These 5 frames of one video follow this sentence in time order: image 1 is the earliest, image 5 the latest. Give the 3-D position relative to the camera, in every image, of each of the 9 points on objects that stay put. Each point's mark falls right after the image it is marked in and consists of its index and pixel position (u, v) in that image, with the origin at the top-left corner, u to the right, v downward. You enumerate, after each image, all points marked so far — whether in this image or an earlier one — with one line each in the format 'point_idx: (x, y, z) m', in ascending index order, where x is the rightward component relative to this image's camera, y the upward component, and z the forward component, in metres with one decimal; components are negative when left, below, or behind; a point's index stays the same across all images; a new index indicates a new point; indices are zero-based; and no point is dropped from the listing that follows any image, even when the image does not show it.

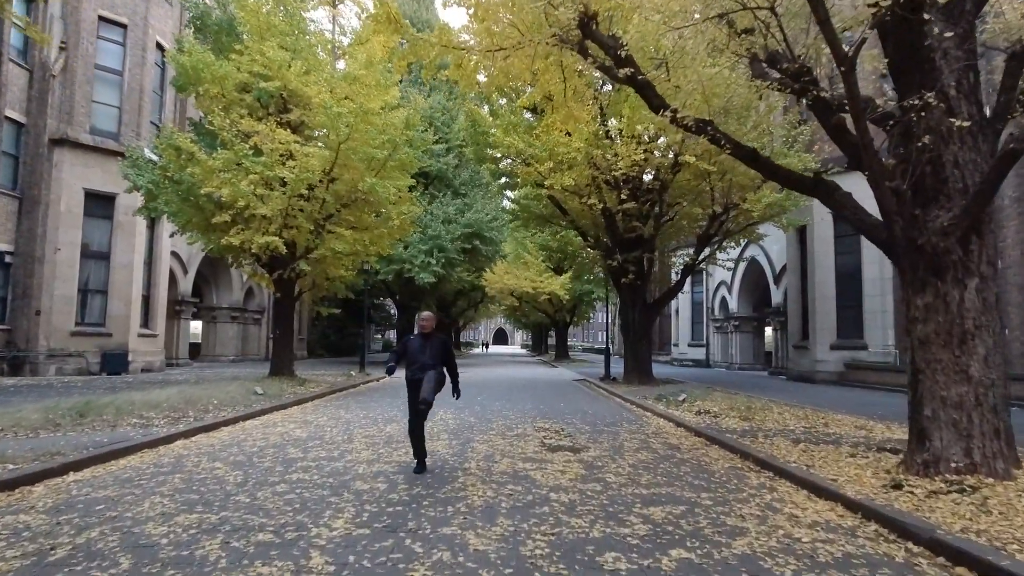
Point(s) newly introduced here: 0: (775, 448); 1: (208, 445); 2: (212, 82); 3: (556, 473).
0: (+3.9, -2.4, +8.9) m
1: (-4.4, -2.3, +8.8) m
2: (-8.3, +5.7, +16.7) m
3: (+0.5, -2.2, +7.3) m
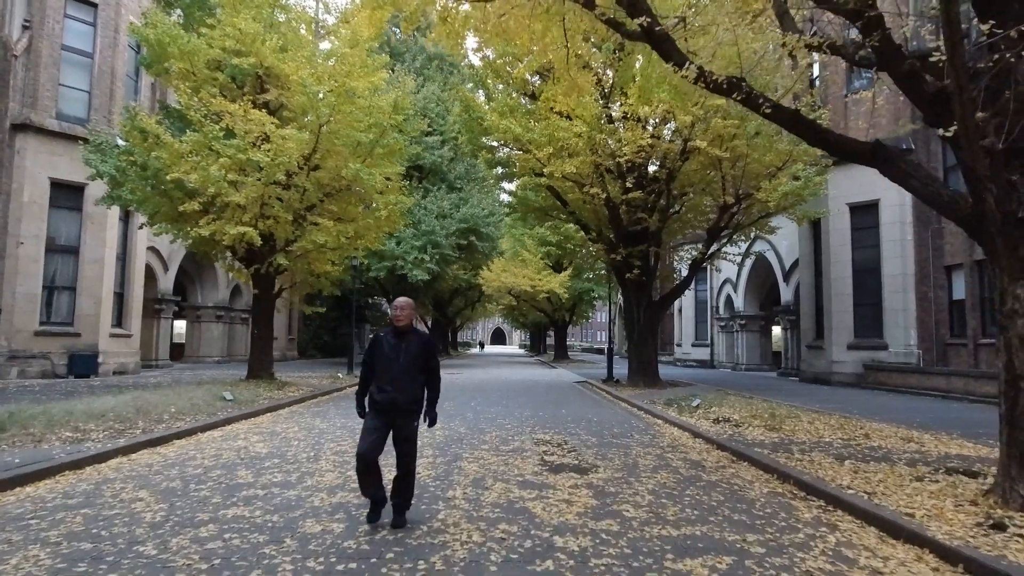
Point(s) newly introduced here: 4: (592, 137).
0: (+3.8, -2.2, +7.6) m
1: (-4.5, -2.2, +7.4) m
2: (-8.4, +5.8, +15.3) m
3: (+0.5, -2.1, +5.9) m
4: (+2.4, +4.5, +18.0) m
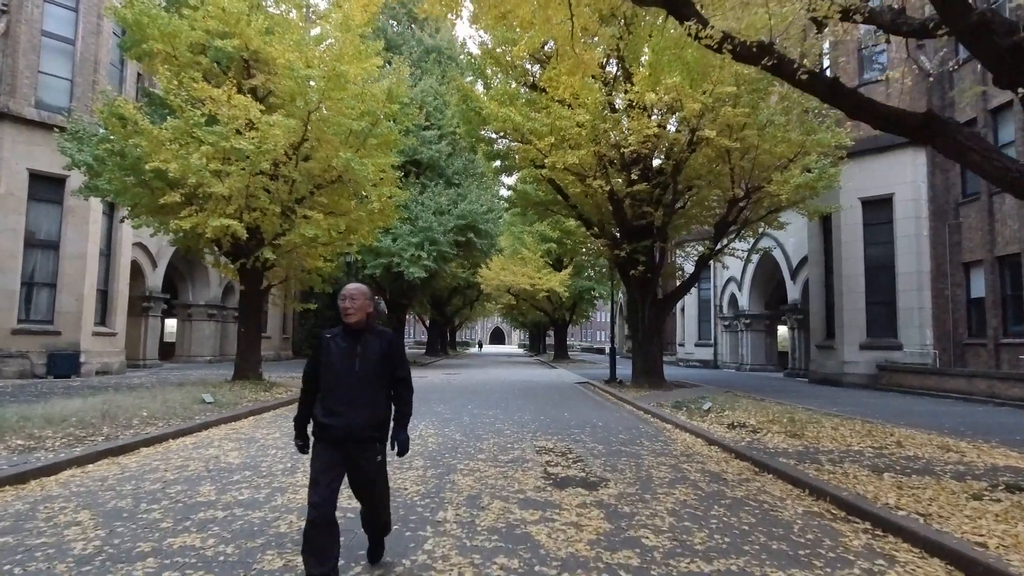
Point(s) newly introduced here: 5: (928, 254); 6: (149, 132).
0: (+3.8, -2.2, +6.7) m
1: (-4.5, -2.1, +6.6) m
2: (-8.4, +5.9, +14.4) m
3: (+0.5, -2.0, +5.0) m
4: (+2.4, +4.6, +17.2) m
5: (+13.5, +1.1, +19.6) m
6: (-8.3, +3.6, +13.9) m
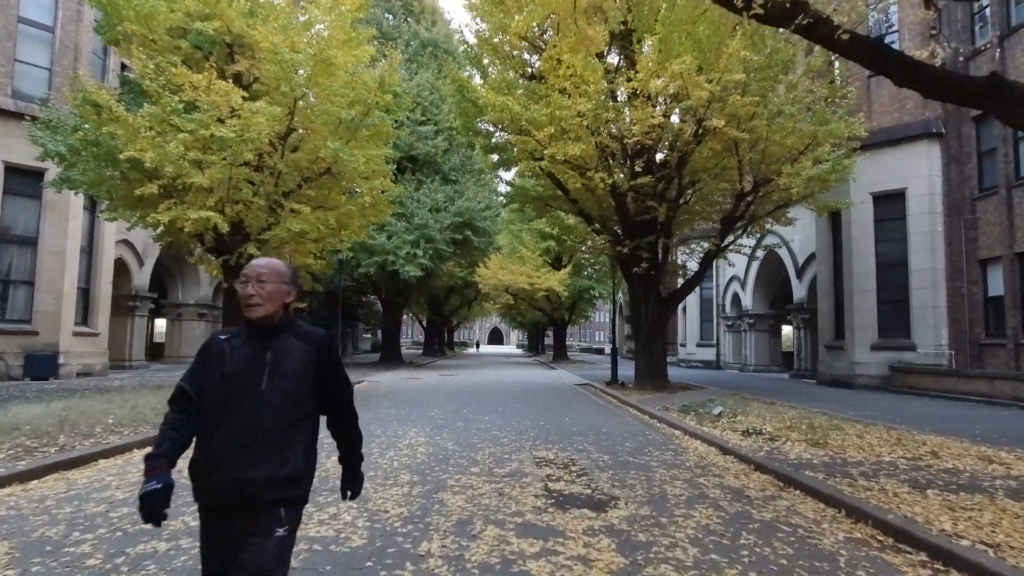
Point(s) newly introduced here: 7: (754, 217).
0: (+3.8, -2.1, +5.9) m
1: (-4.5, -2.0, +5.8) m
2: (-8.4, +6.0, +13.6) m
3: (+0.4, -1.9, +4.2) m
4: (+2.3, +4.6, +16.4) m
5: (+13.4, +1.2, +18.9) m
6: (-8.3, +3.6, +13.0) m
7: (+7.7, +2.3, +19.4) m
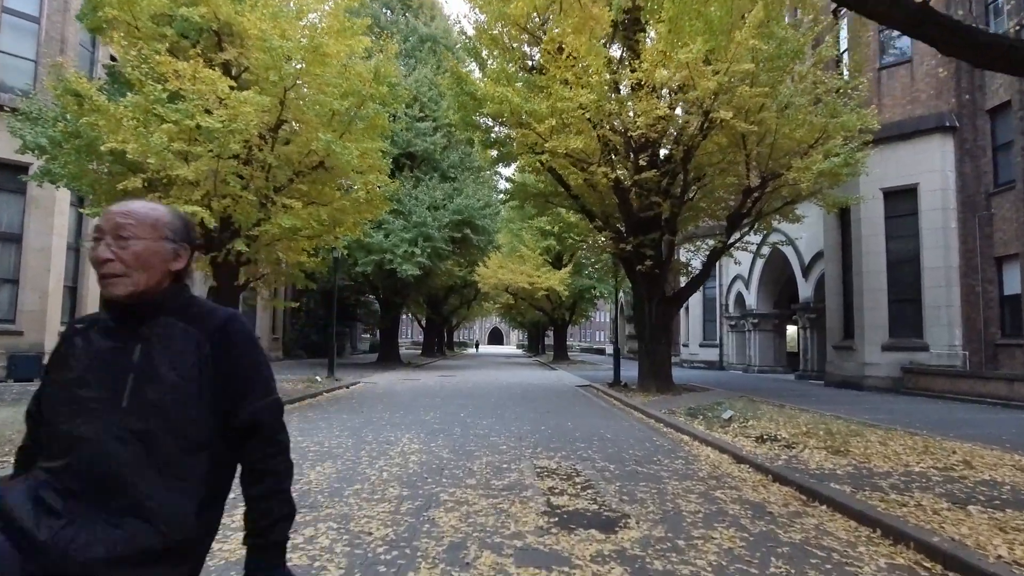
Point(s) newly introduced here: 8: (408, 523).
0: (+3.8, -2.0, +5.4) m
1: (-4.5, -2.0, +5.2) m
2: (-8.4, +6.0, +13.0) m
3: (+0.4, -1.9, +3.7) m
4: (+2.3, +4.7, +15.8) m
5: (+13.4, +1.2, +18.3) m
6: (-8.3, +3.7, +12.4) m
7: (+7.7, +2.3, +18.8) m
8: (-0.9, -2.0, +5.2) m
